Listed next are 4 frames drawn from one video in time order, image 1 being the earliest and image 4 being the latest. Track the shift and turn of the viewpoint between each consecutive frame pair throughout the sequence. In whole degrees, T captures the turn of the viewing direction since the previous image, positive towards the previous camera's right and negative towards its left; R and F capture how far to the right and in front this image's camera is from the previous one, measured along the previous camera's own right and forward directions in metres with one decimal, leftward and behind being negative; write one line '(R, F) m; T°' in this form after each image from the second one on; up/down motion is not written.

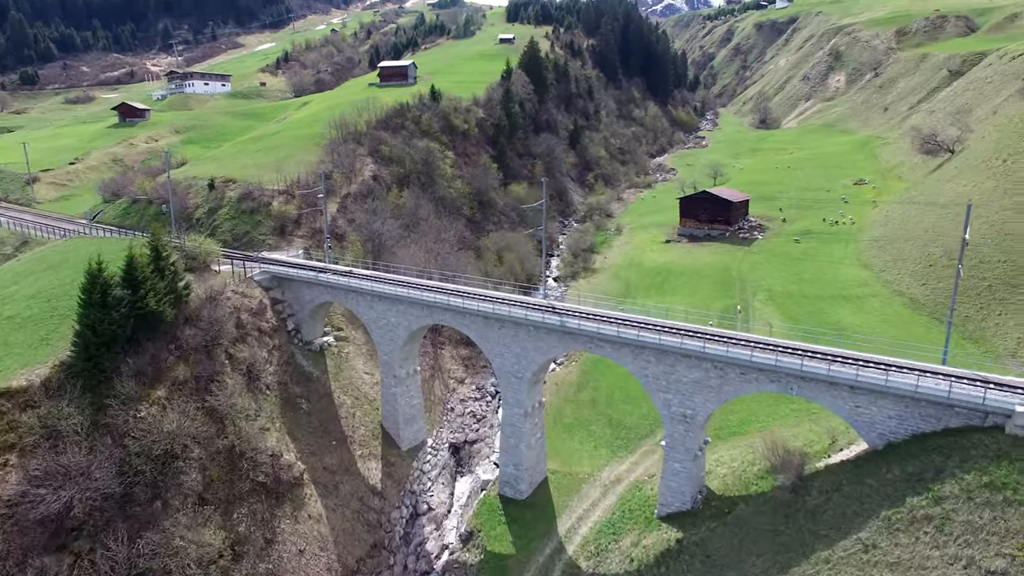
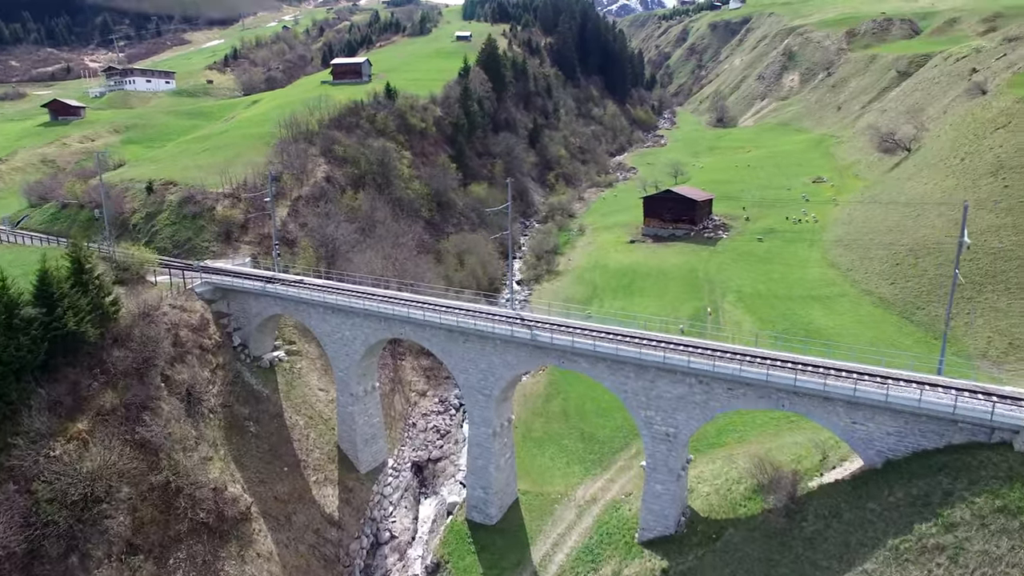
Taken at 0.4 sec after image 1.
(-0.2, +1.9) m; +3°
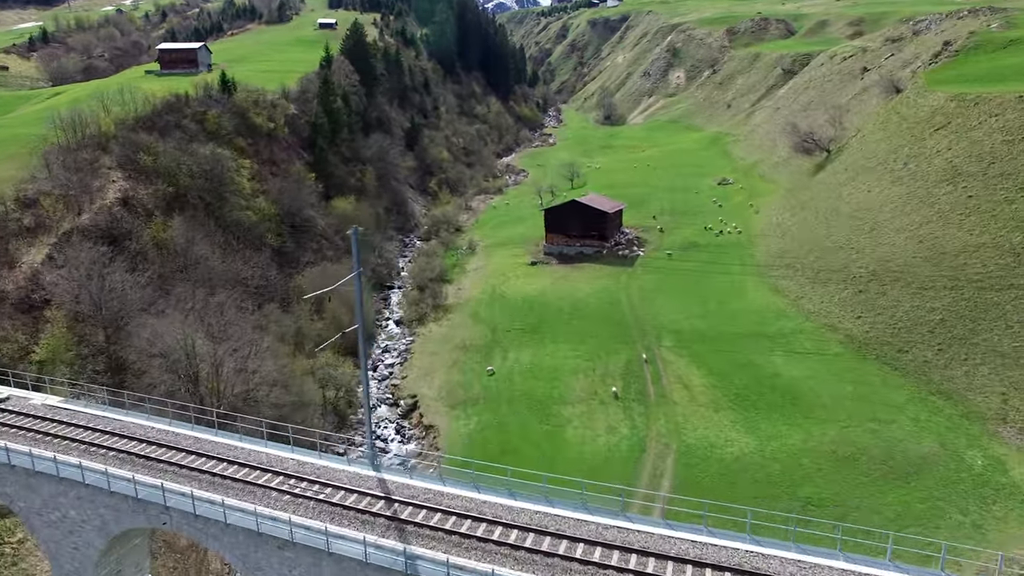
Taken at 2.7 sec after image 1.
(+0.6, +10.9) m; +10°
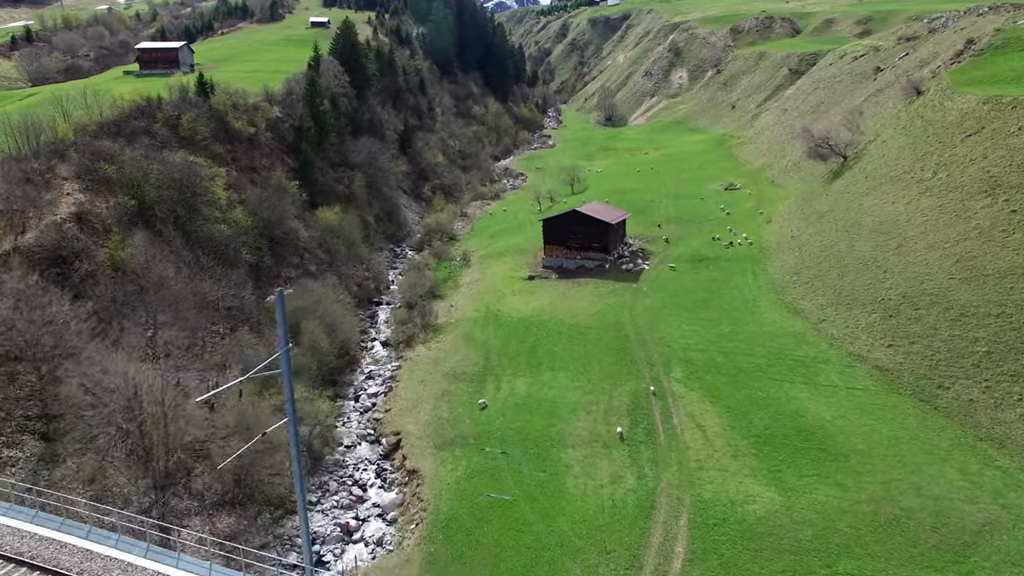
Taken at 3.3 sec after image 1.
(+0.3, +3.4) m; 0°
